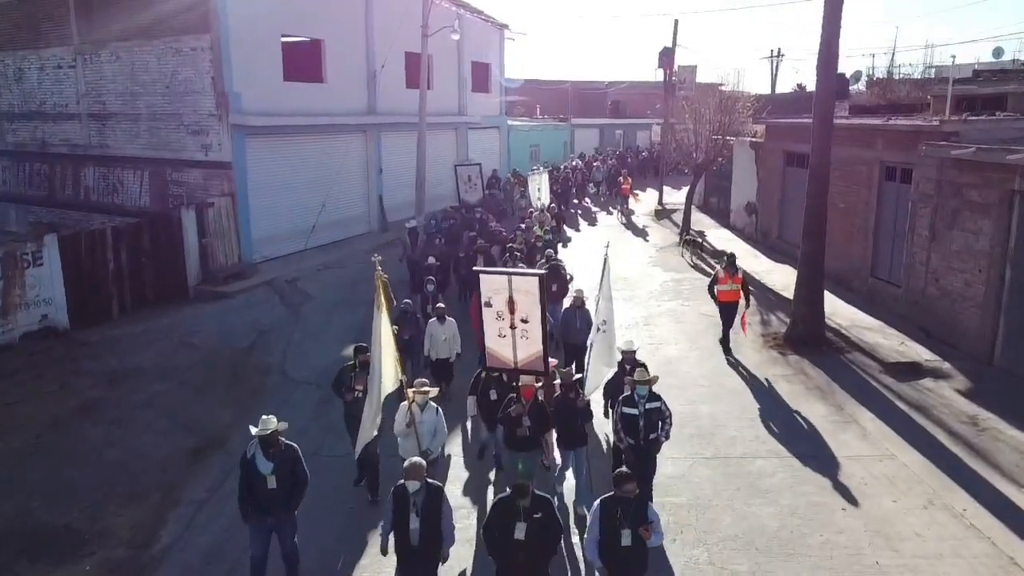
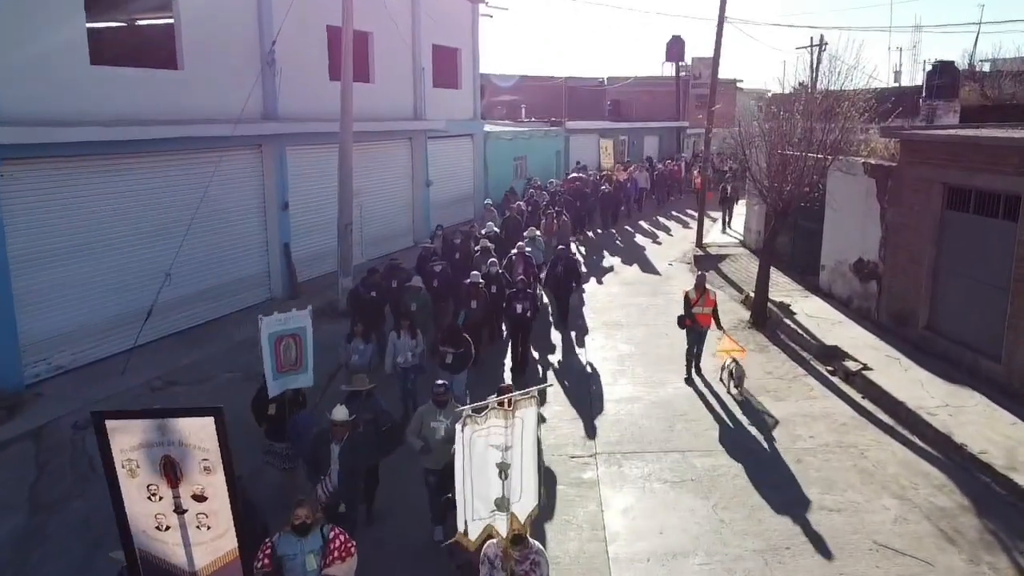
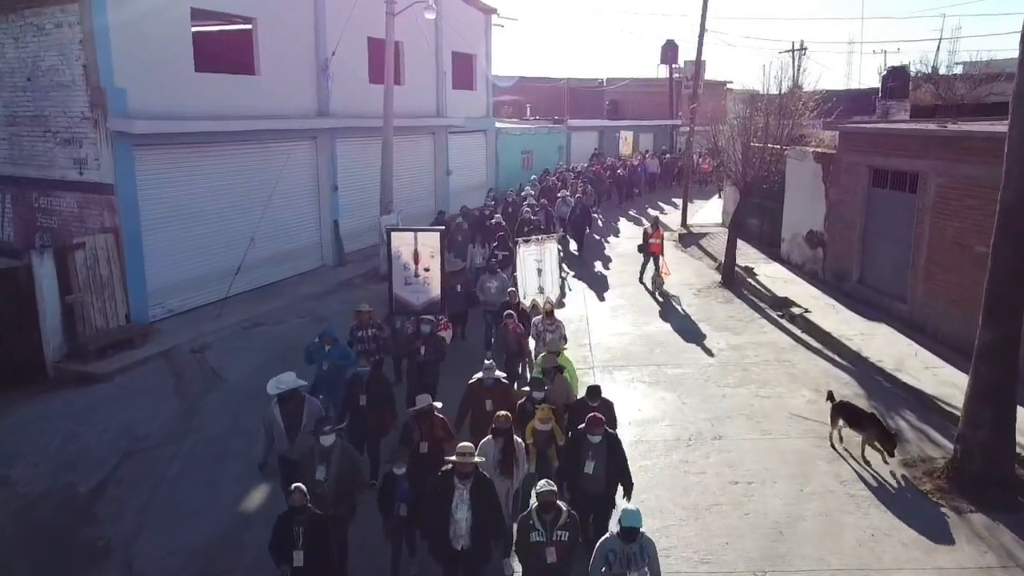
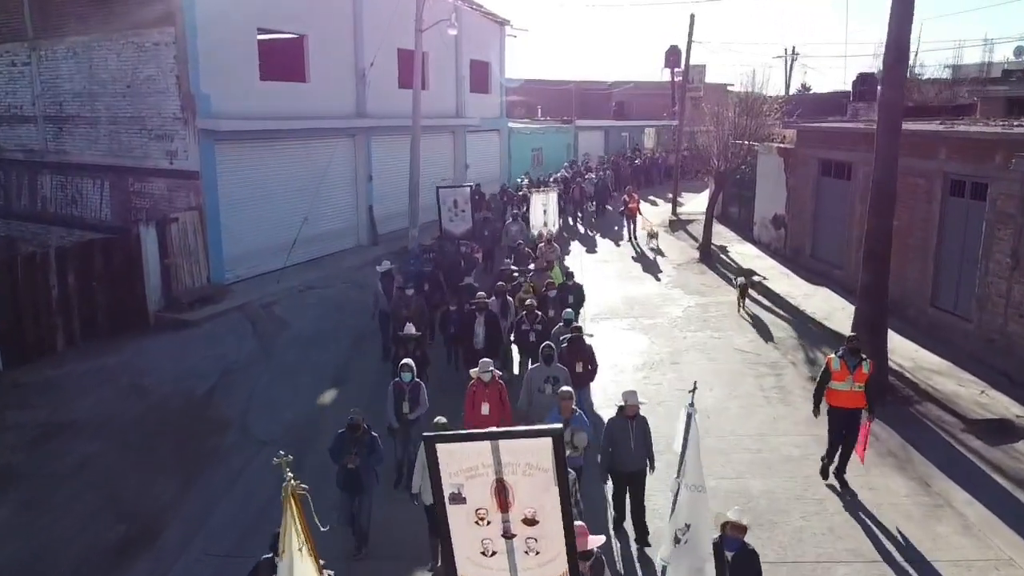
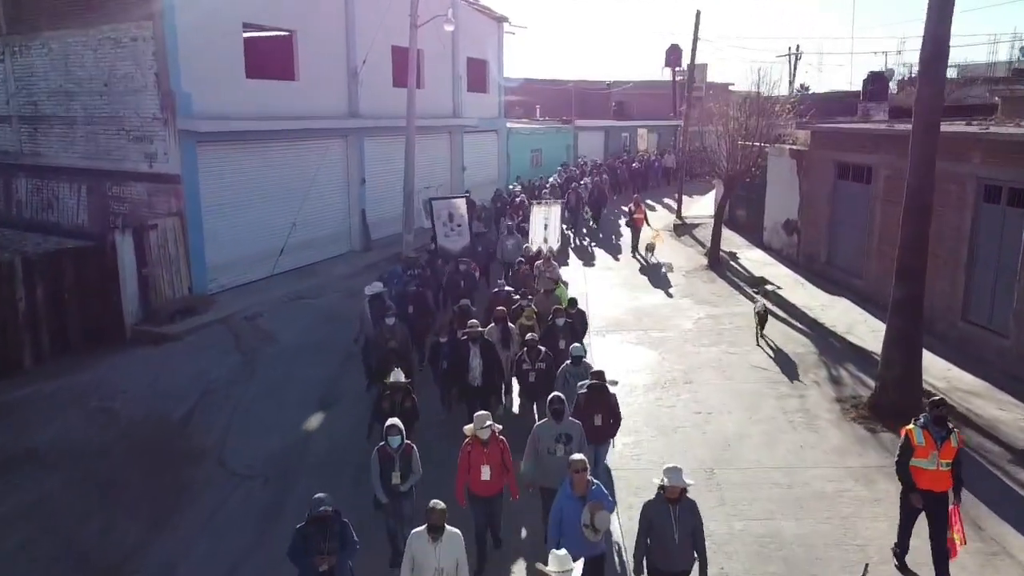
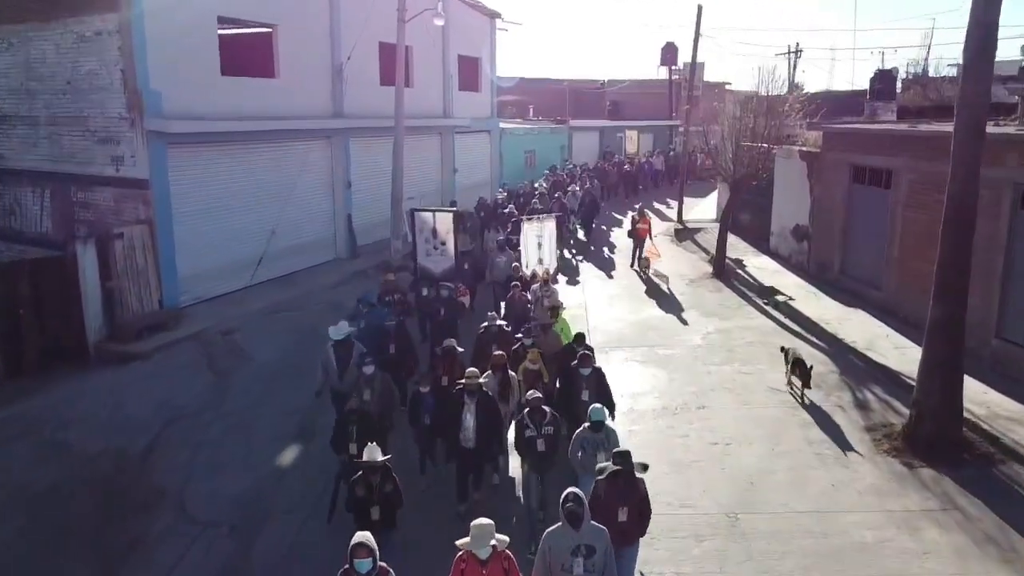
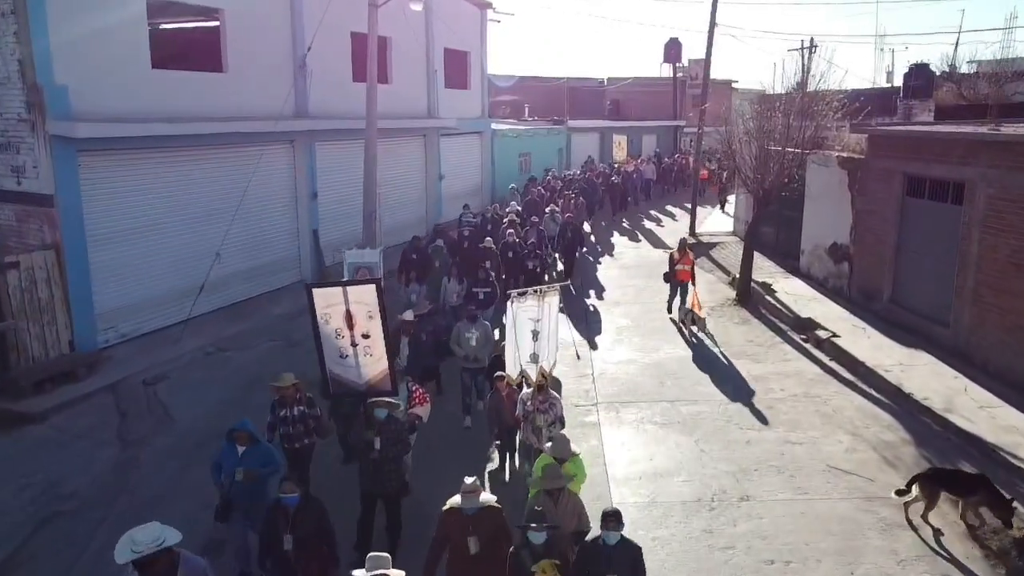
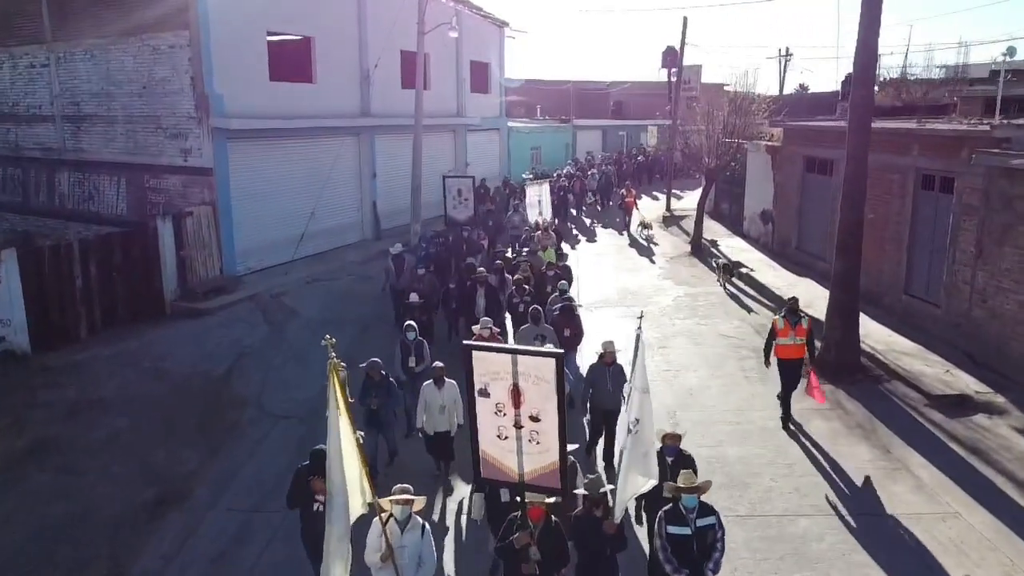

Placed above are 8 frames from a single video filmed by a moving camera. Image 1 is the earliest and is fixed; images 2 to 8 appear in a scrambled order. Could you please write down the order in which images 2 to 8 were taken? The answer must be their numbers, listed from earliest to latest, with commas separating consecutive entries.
8, 4, 5, 6, 3, 7, 2
